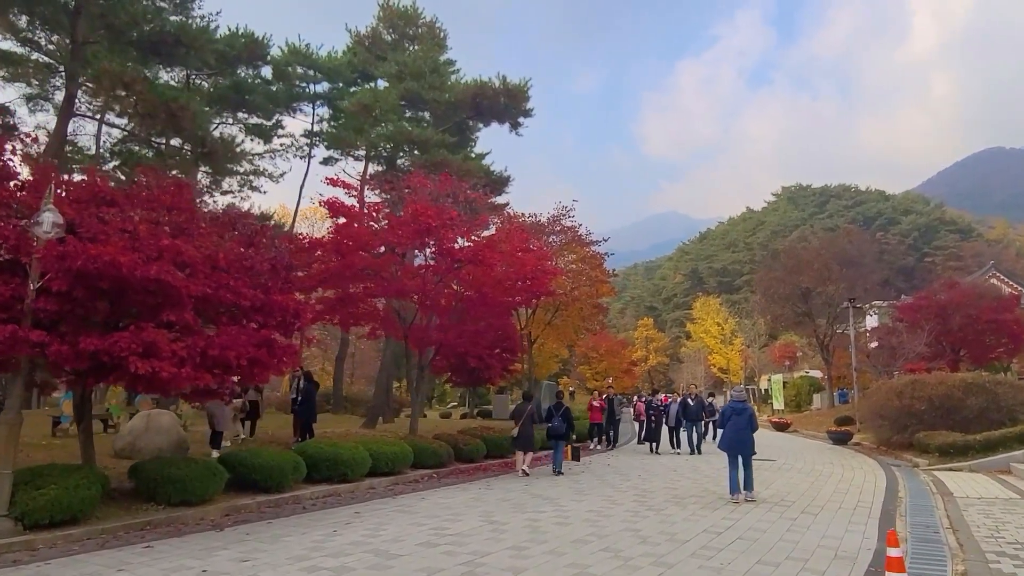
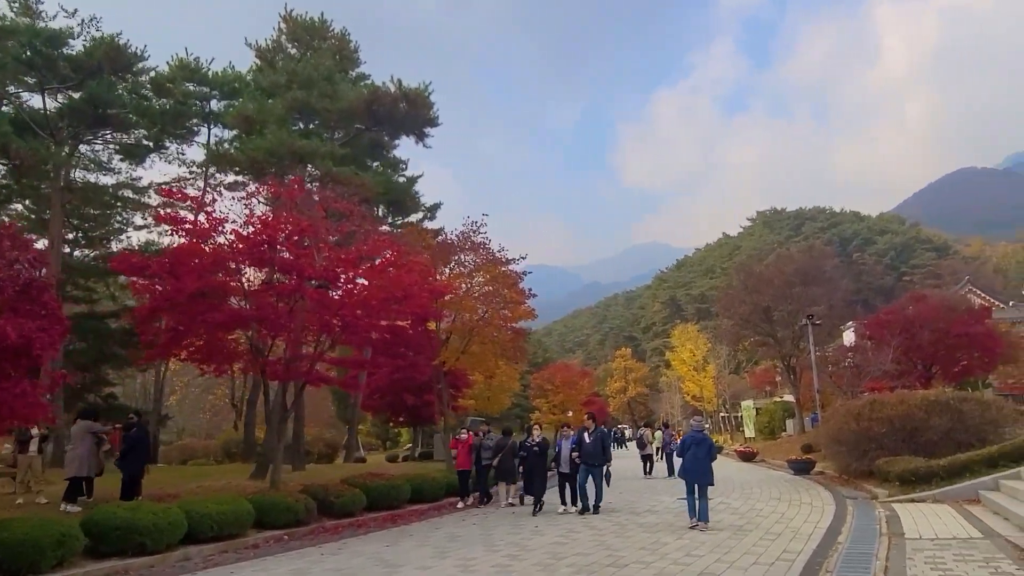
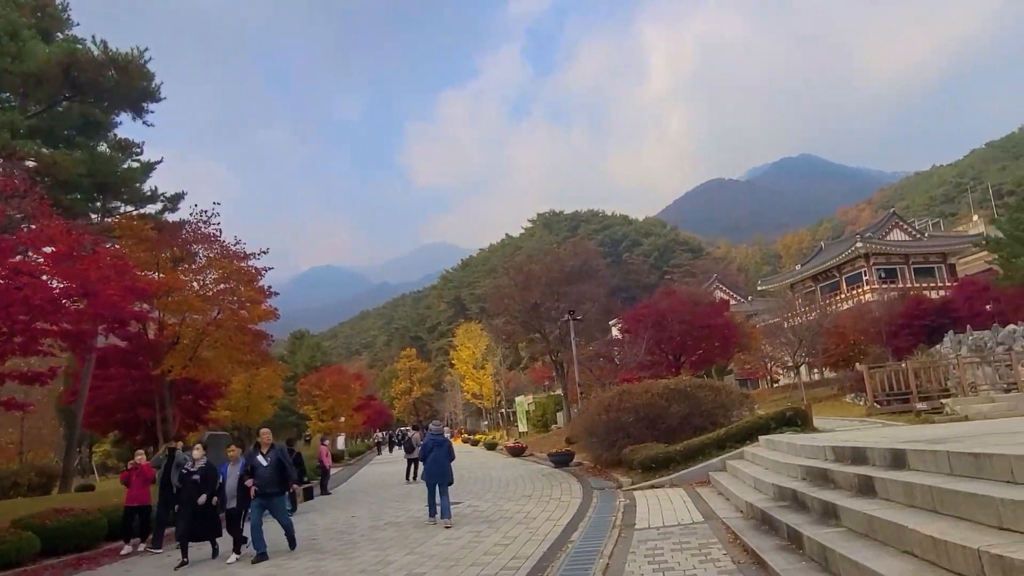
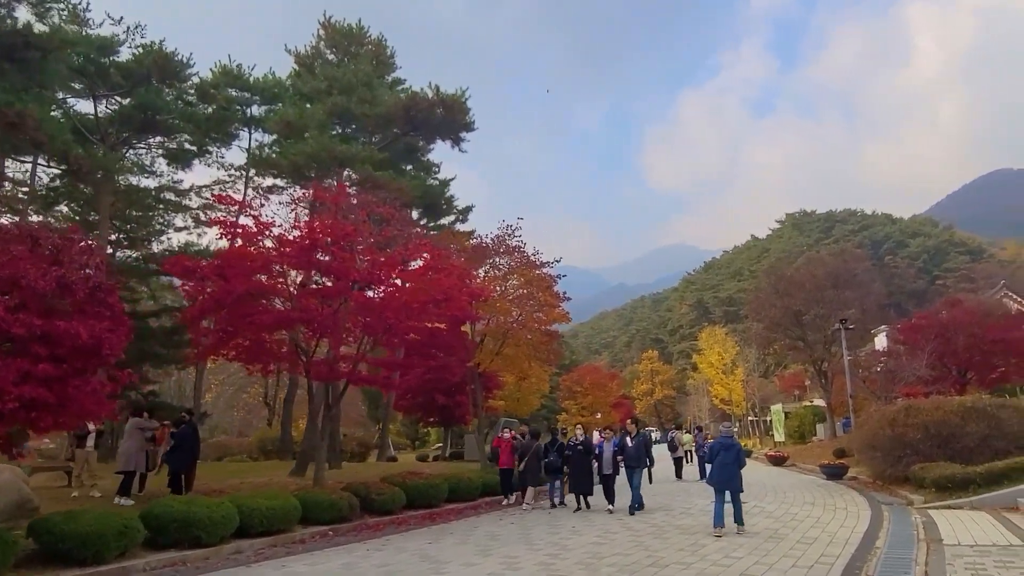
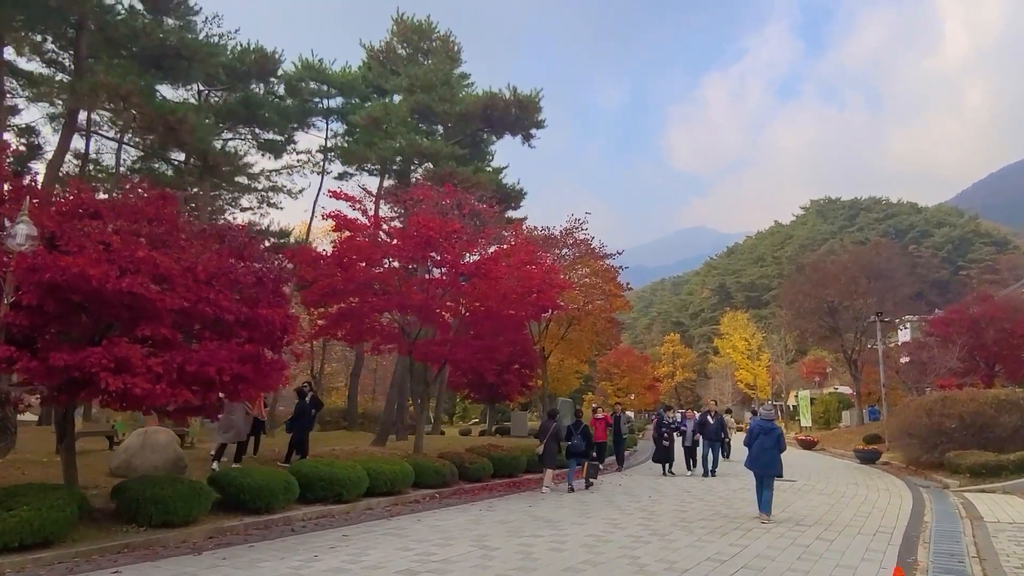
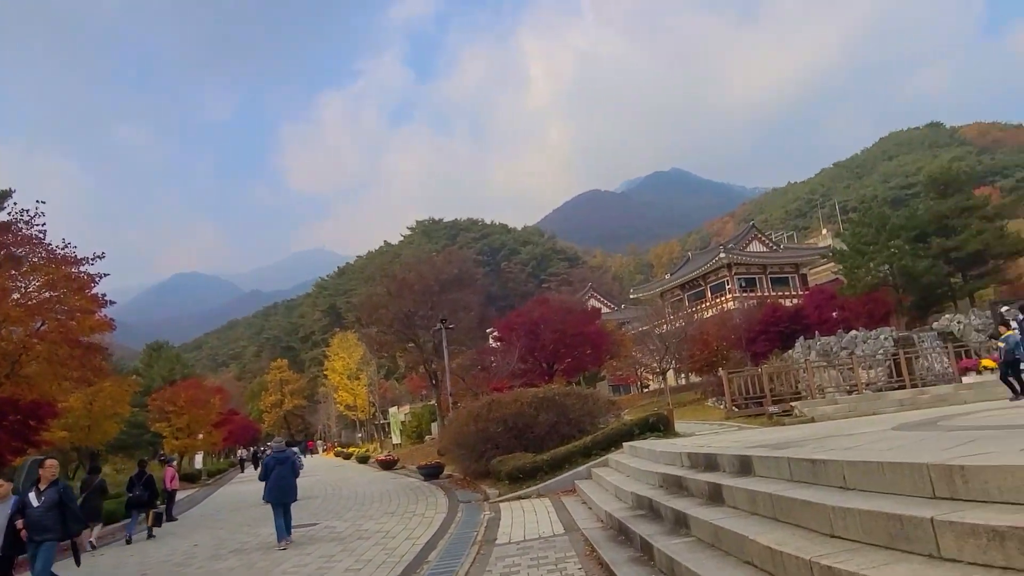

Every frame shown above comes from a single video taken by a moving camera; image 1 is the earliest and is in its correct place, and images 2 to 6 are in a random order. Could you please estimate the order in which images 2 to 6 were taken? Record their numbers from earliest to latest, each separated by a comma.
5, 4, 2, 3, 6
